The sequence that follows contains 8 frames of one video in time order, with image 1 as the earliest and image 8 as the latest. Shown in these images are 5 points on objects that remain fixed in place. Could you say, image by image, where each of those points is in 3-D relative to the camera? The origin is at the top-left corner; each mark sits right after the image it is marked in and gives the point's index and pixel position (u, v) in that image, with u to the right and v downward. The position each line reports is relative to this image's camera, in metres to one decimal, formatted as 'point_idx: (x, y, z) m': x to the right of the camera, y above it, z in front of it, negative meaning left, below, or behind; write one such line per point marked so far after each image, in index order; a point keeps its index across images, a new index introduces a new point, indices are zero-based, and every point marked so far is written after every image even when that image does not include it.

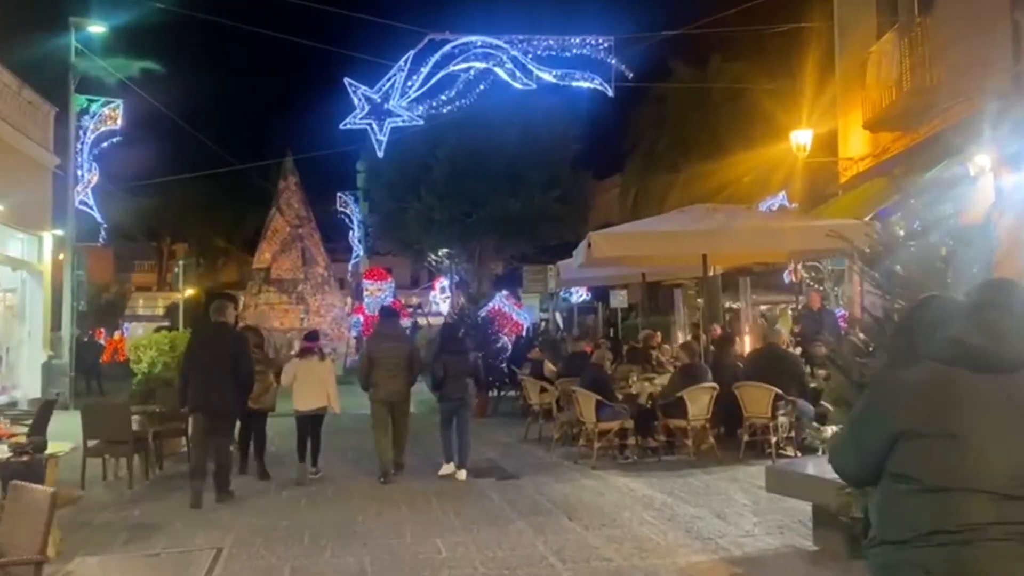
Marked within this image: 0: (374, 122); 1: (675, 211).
0: (-2.4, +2.9, +14.8) m
1: (+2.6, +1.2, +13.5) m
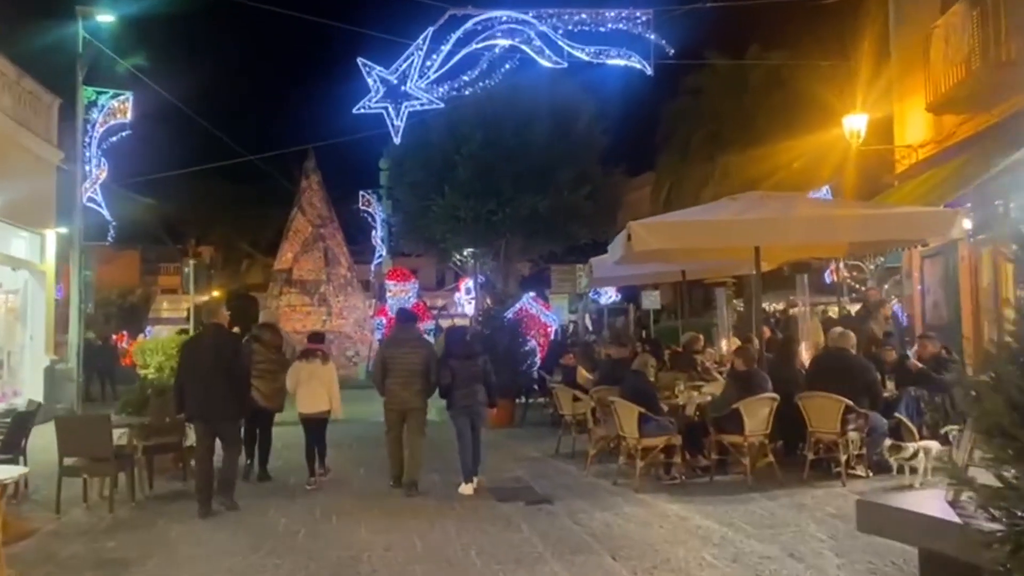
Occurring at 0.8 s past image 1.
0: (-1.9, +2.9, +13.5) m
1: (+3.0, +1.2, +12.1) m
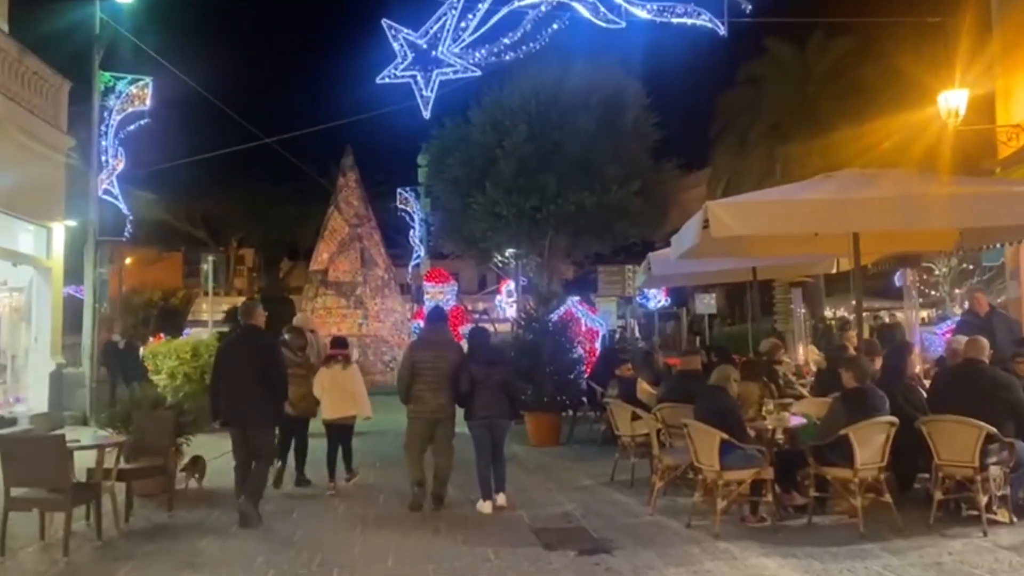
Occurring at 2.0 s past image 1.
0: (-1.3, +2.9, +11.7) m
1: (+3.6, +1.3, +10.0) m
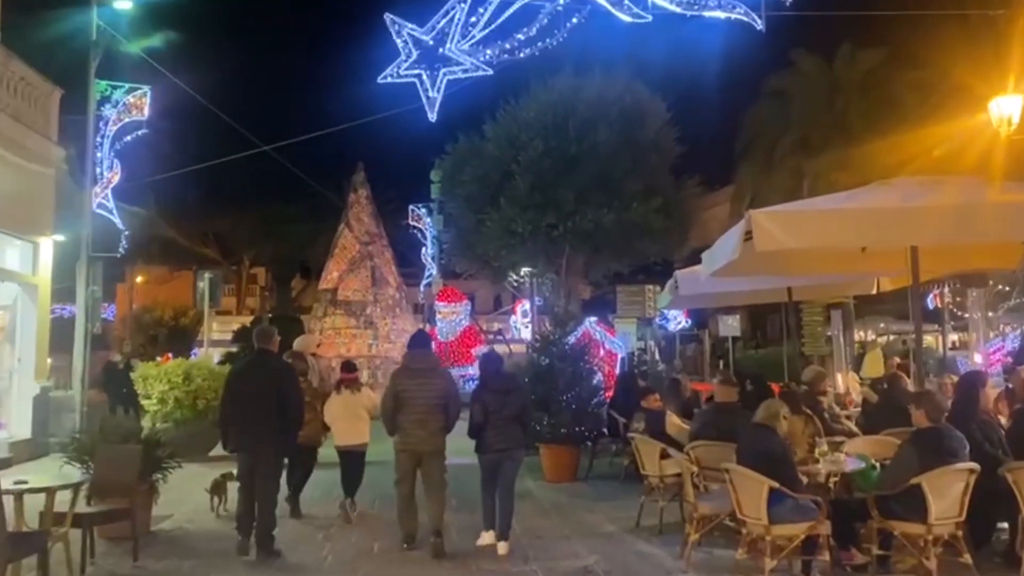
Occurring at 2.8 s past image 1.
0: (-1.1, +2.7, +10.7) m
1: (+3.7, +1.0, +8.8) m
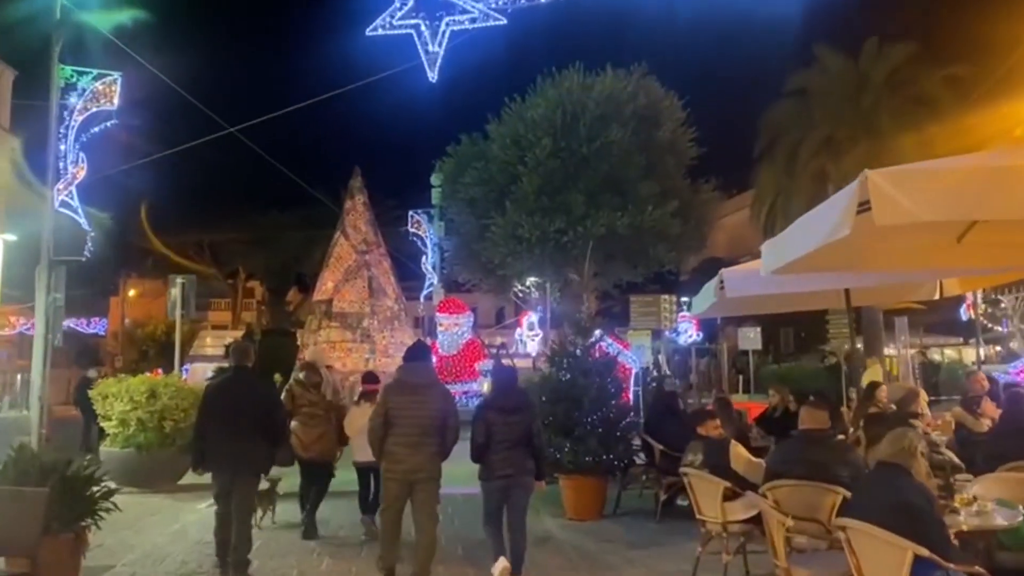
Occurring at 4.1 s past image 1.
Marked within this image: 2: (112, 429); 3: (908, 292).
0: (-0.9, +2.7, +8.8) m
1: (+3.9, +1.1, +6.9) m
2: (-6.4, -2.2, +13.7) m
3: (+5.9, -0.1, +12.8) m
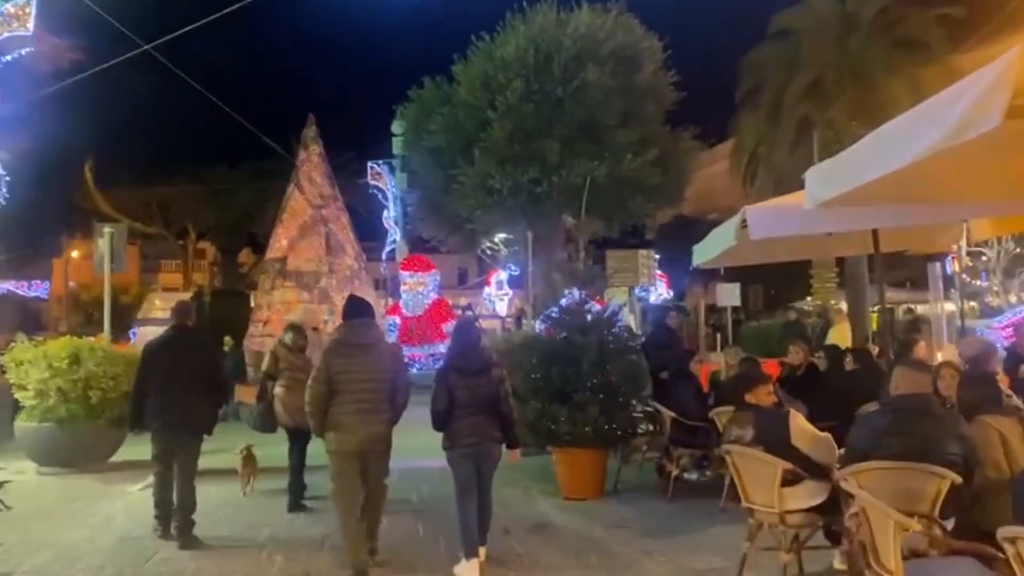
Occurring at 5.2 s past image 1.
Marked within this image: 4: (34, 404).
0: (-1.0, +3.2, +6.9) m
1: (+3.9, +1.6, +5.3) m
2: (-6.6, -1.5, +11.8) m
3: (+5.7, +0.7, +11.4) m
4: (-6.5, -1.6, +11.7) m
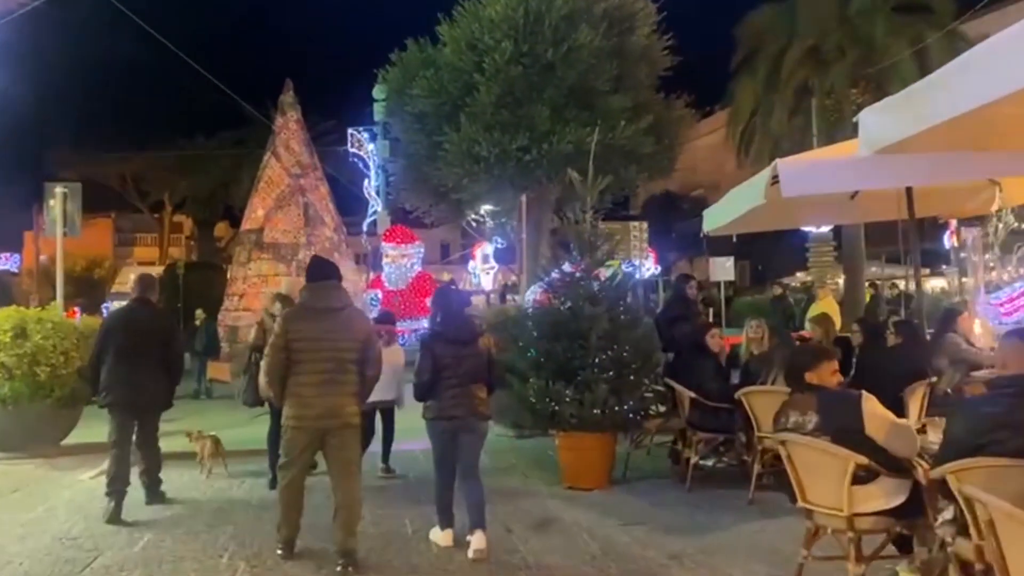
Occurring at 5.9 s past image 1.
0: (-0.9, +3.5, +5.7) m
1: (+4.0, +1.8, +4.3) m
2: (-6.7, -1.1, +10.6) m
3: (+5.6, +1.1, +10.4) m
4: (-6.6, -1.1, +10.5) m
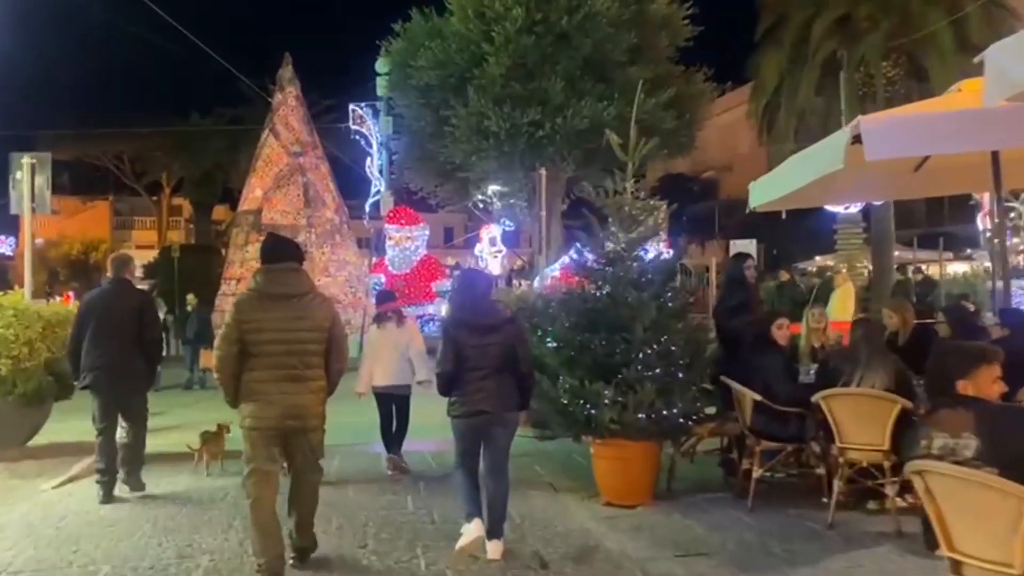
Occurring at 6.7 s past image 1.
0: (-0.7, +3.6, +4.4) m
1: (+4.2, +1.9, +3.0) m
2: (-6.4, -0.9, +9.3) m
3: (+5.9, +1.2, +9.1) m
4: (-6.4, -1.0, +9.3) m
